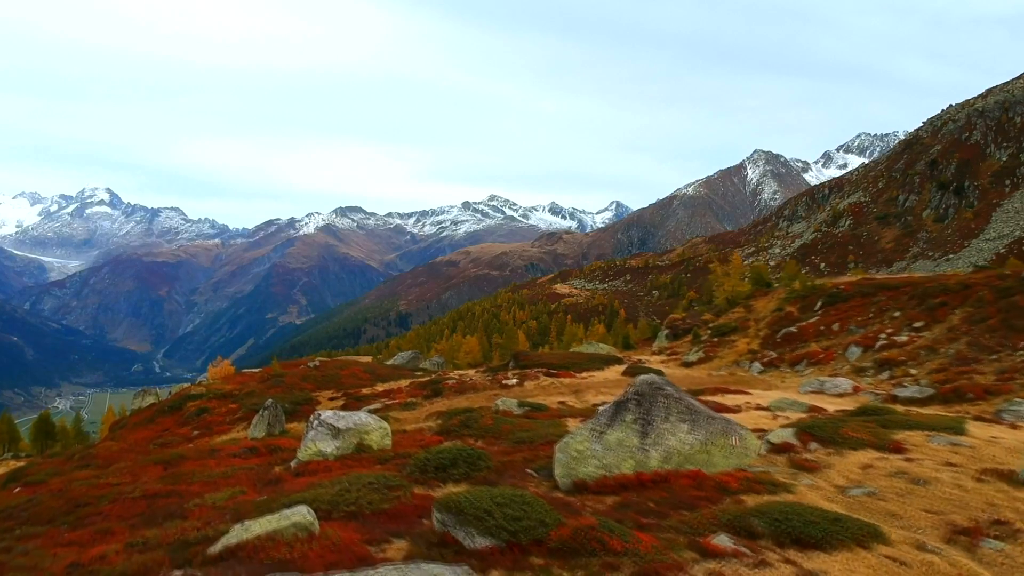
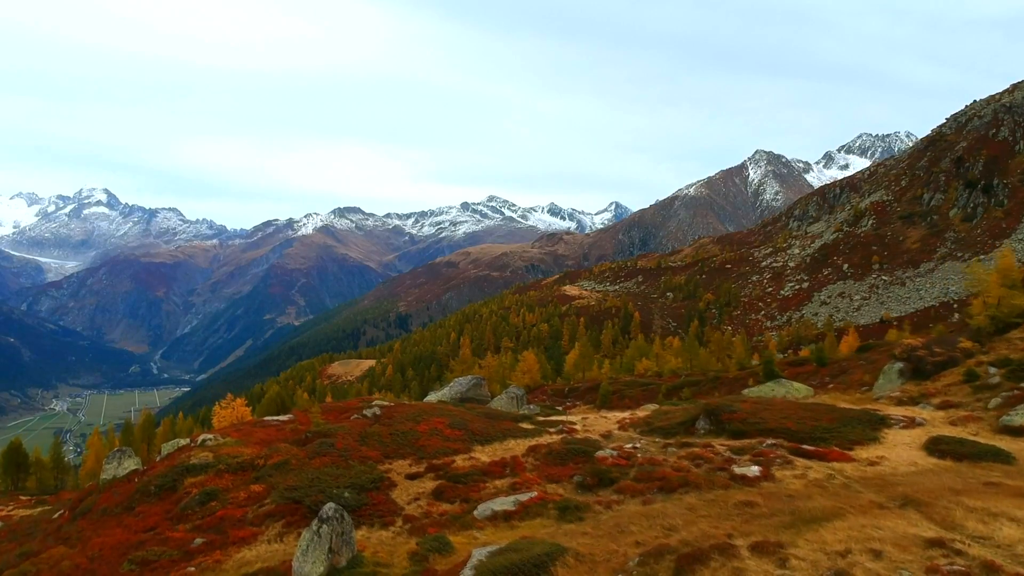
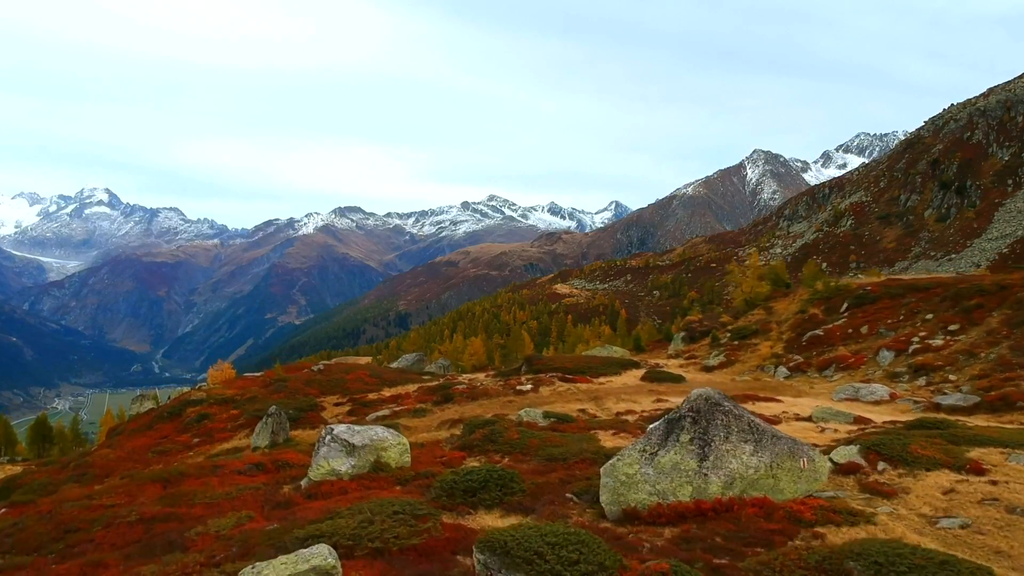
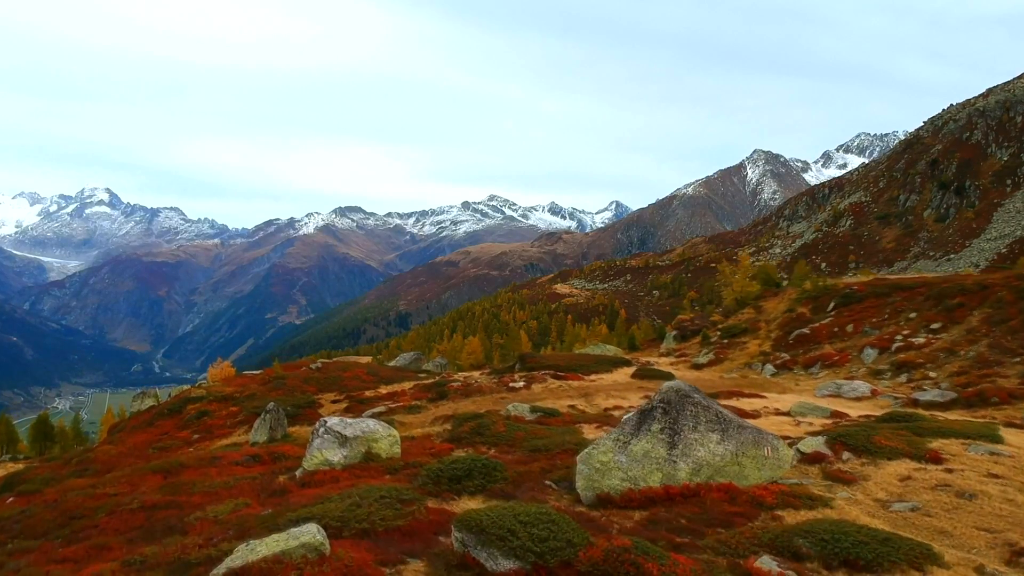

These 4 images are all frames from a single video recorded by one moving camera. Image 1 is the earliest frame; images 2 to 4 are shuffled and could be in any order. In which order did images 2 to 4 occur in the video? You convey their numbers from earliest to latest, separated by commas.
4, 3, 2
